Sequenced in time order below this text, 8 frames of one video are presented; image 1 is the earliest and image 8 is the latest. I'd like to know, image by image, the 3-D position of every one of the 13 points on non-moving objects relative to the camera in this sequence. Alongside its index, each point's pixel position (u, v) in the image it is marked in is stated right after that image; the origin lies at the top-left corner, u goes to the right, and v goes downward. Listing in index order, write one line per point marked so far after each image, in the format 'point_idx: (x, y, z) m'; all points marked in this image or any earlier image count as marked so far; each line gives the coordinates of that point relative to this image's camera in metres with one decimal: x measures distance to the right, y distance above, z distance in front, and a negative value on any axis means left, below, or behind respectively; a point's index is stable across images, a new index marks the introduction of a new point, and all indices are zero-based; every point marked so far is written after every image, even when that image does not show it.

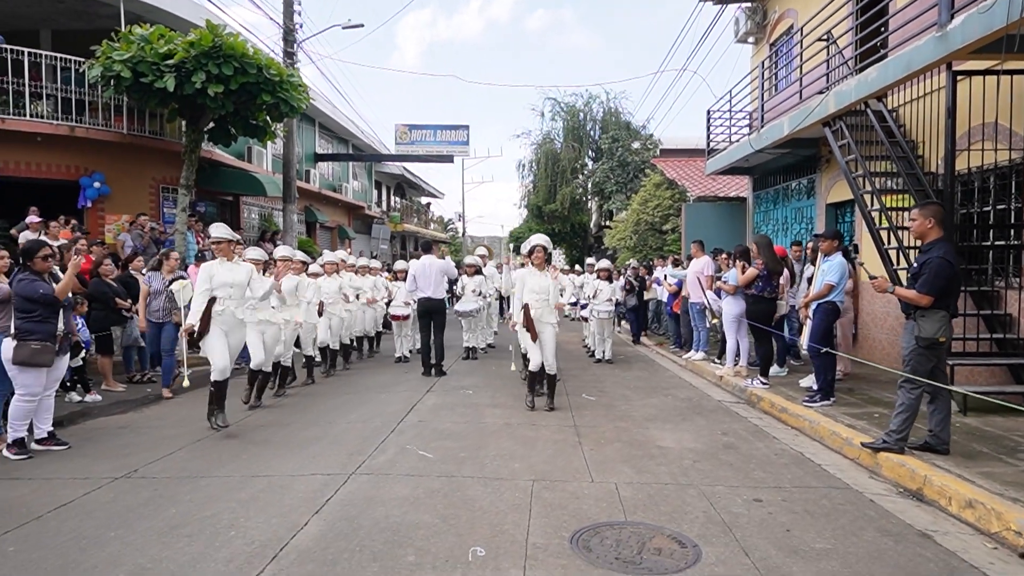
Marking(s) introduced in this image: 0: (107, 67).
0: (-7.4, +4.1, +12.6) m
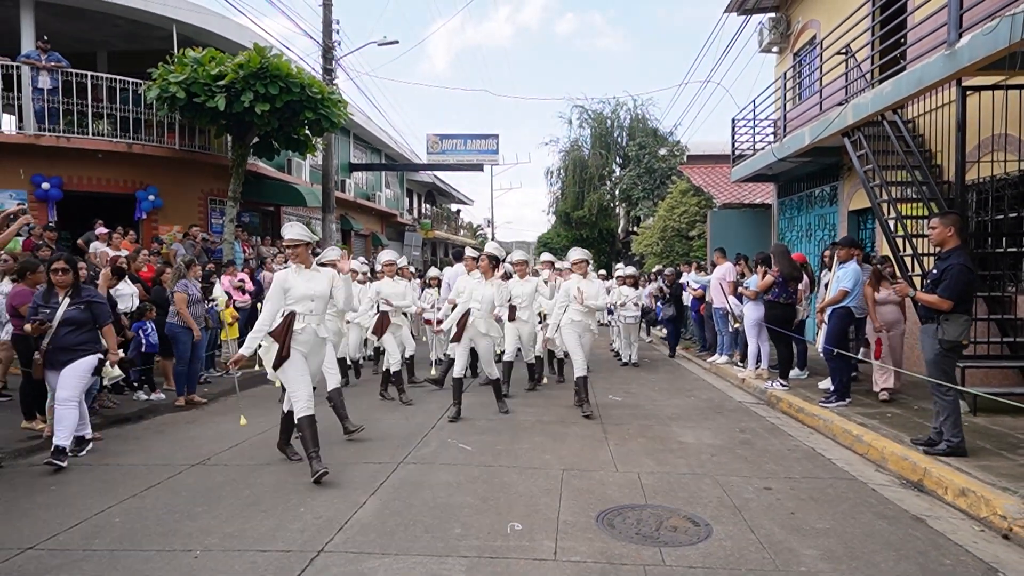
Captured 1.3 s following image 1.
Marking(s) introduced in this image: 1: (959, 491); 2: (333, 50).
0: (-6.9, +3.9, +13.5) m
1: (+3.3, -1.5, +5.2) m
2: (-4.6, +6.1, +17.6) m
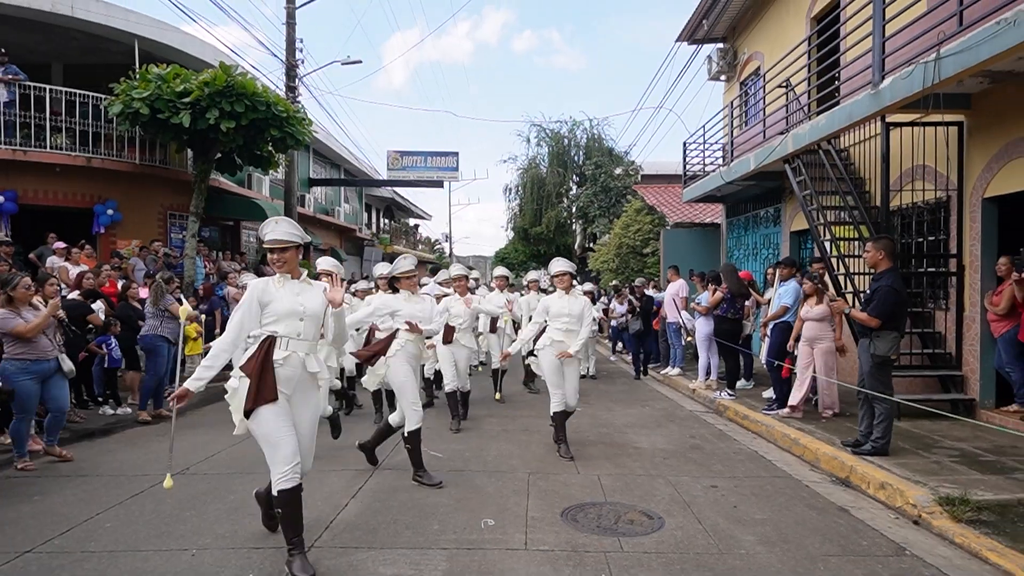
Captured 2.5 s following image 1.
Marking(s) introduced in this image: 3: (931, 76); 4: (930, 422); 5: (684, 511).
0: (-7.6, +3.6, +13.6) m
1: (+3.1, -1.6, +5.8) m
2: (-5.6, +5.7, +17.9) m
3: (+4.4, +2.2, +7.3) m
4: (+4.9, -1.6, +8.2) m
5: (+1.3, -1.7, +5.3) m
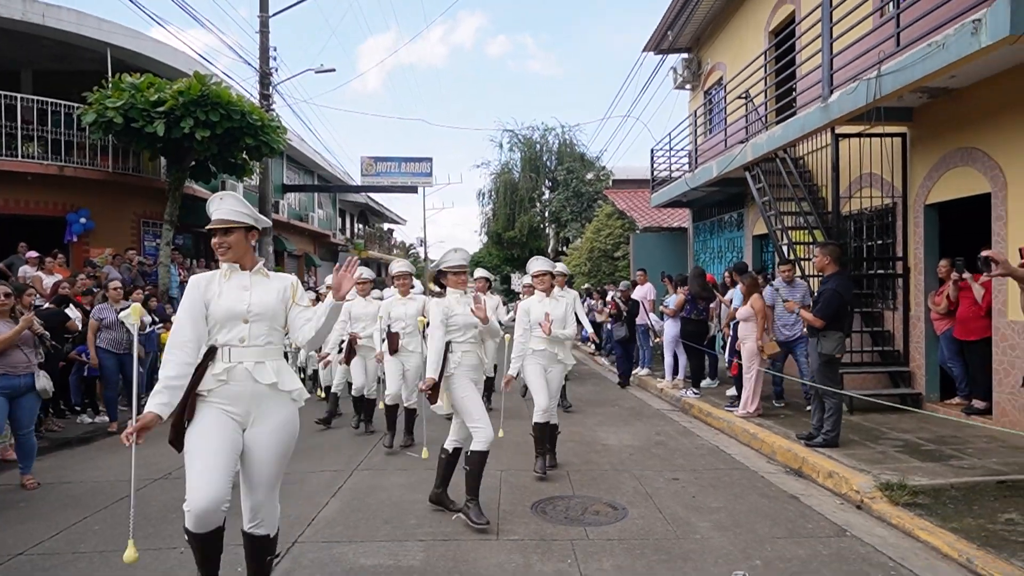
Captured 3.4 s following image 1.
0: (-8.2, +3.4, +13.7) m
1: (+2.9, -1.7, +6.3) m
2: (-6.3, +5.5, +18.1) m
3: (+4.1, +2.2, +7.8) m
4: (+4.6, -1.6, +8.7) m
5: (+1.1, -1.8, +5.7) m
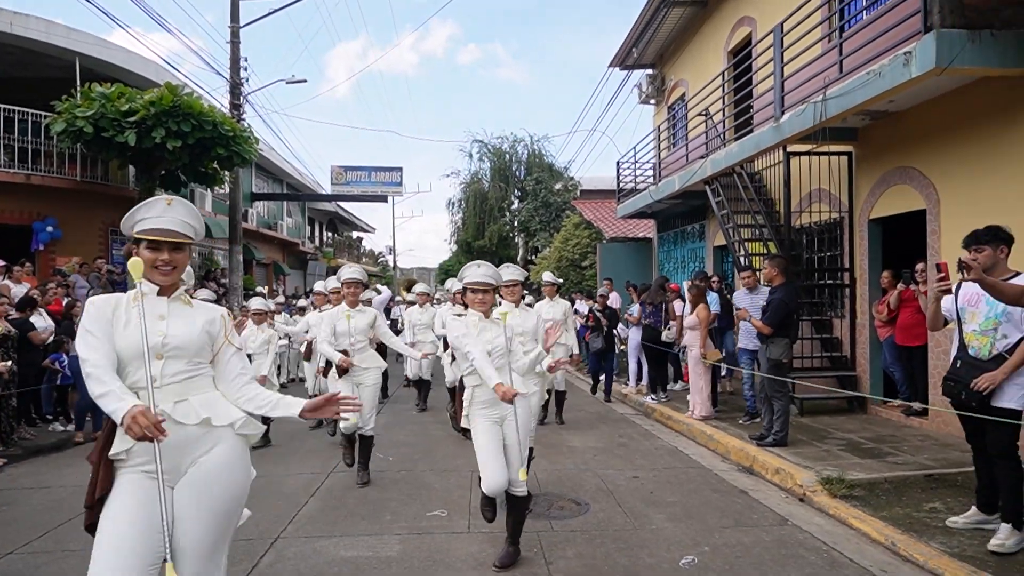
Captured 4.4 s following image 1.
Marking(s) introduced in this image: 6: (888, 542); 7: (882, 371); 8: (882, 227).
0: (-8.8, +3.3, +13.8) m
1: (+2.6, -1.8, +6.7) m
2: (-7.1, +5.3, +18.2) m
3: (+3.7, +2.1, +8.4) m
4: (+4.2, -1.7, +9.3) m
5: (+0.8, -1.8, +6.1) m
6: (+2.7, -1.8, +5.0) m
7: (+5.1, -1.1, +9.5) m
8: (+5.1, +0.8, +9.5) m
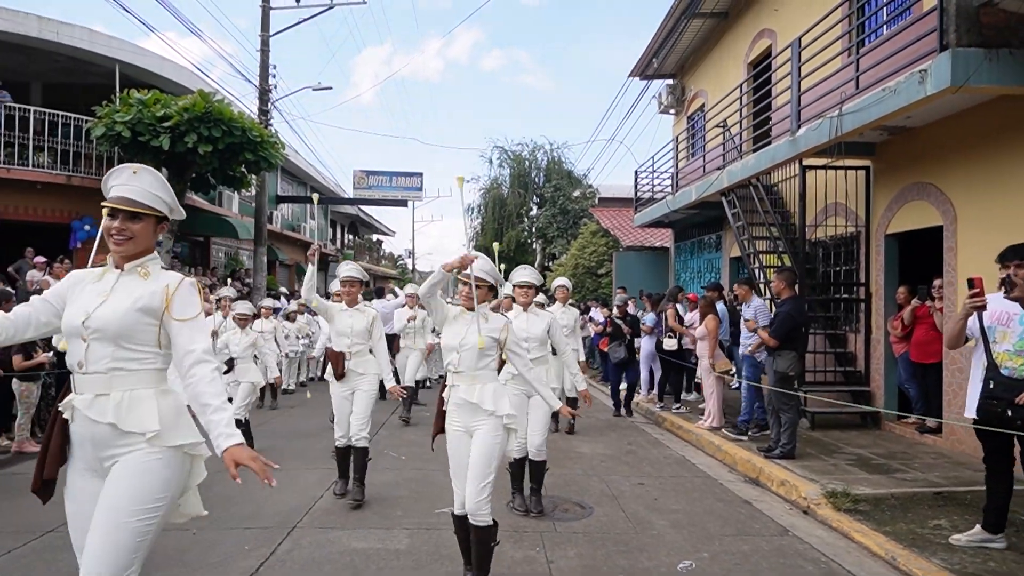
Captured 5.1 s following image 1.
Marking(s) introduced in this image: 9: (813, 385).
0: (-8.4, +3.4, +14.1) m
1: (+2.6, -1.9, +6.8) m
2: (-6.6, +5.3, +18.5) m
3: (+3.9, +1.9, +8.4) m
4: (+4.4, -1.9, +9.2) m
5: (+0.9, -1.9, +6.2) m
6: (+2.7, -1.9, +5.0) m
7: (+5.2, -1.3, +9.4) m
8: (+5.3, +0.6, +9.5) m
9: (+4.2, -1.3, +9.6) m
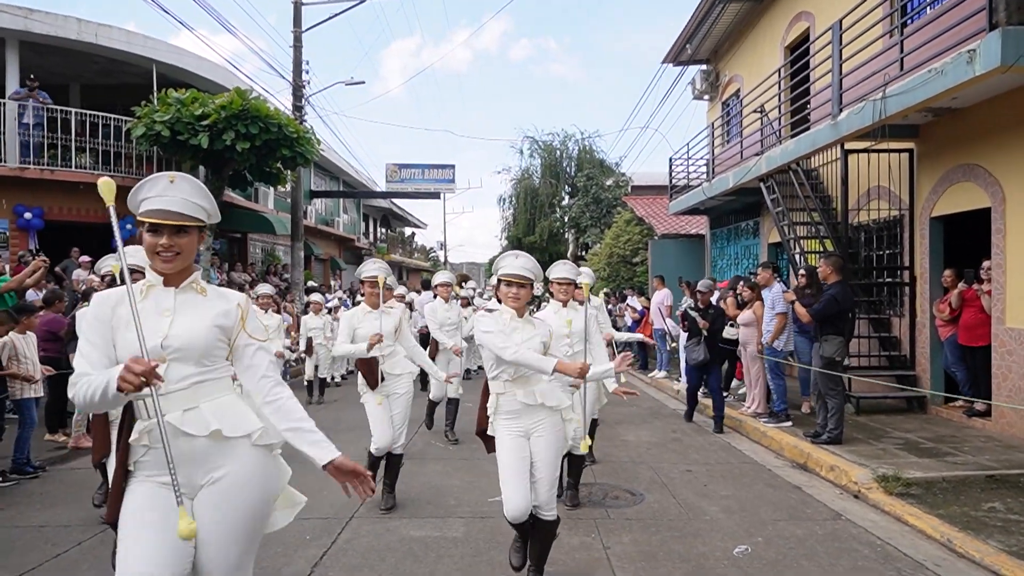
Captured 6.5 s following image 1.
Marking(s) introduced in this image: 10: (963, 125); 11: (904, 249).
0: (-7.7, +3.4, +14.6) m
1: (+3.1, -1.8, +6.8) m
2: (-5.7, +5.4, +18.9) m
3: (+4.4, +2.1, +8.3) m
4: (+5.0, -1.7, +9.2) m
5: (+1.4, -1.8, +6.3) m
6: (+3.1, -1.8, +5.0) m
7: (+5.8, -1.1, +9.3) m
8: (+5.9, +0.9, +9.4) m
9: (+4.8, -1.1, +9.6) m
10: (+5.6, +2.0, +8.7) m
11: (+5.6, +0.6, +9.9) m
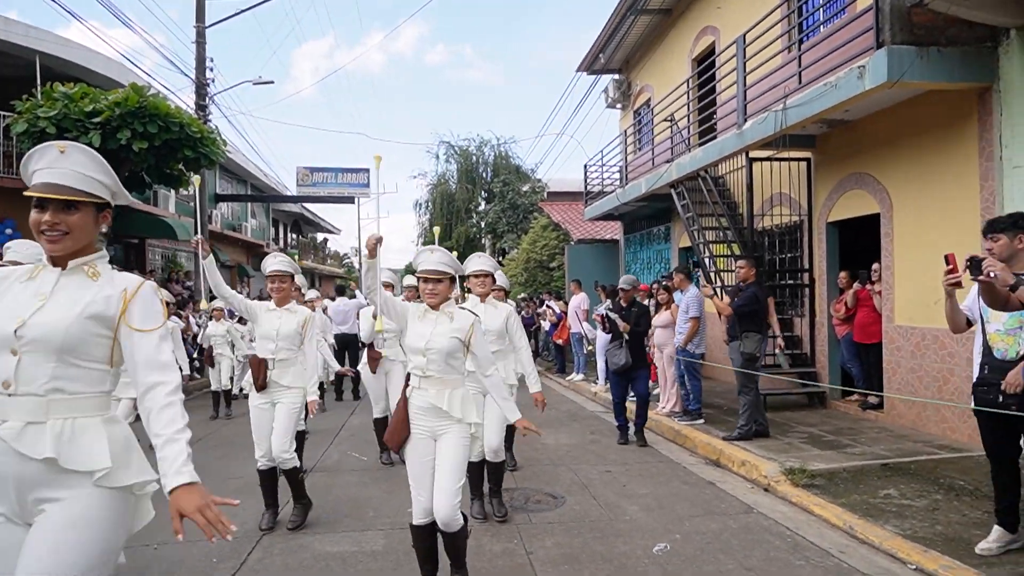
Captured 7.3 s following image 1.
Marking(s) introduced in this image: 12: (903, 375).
0: (-9.4, +3.2, +13.5) m
1: (+2.3, -1.8, +7.1) m
2: (-7.9, +5.2, +18.0) m
3: (+3.4, +2.1, +8.7) m
4: (+3.9, -1.7, +9.7) m
5: (+0.6, -1.9, +6.3) m
6: (+2.6, -1.8, +5.3) m
7: (+4.7, -1.1, +9.9) m
8: (+4.7, +0.8, +10.0) m
9: (+3.6, -1.1, +10.1) m
10: (+4.6, +2.0, +9.2) m
11: (+4.4, +0.5, +10.4) m
12: (+4.8, -1.1, +8.5) m
